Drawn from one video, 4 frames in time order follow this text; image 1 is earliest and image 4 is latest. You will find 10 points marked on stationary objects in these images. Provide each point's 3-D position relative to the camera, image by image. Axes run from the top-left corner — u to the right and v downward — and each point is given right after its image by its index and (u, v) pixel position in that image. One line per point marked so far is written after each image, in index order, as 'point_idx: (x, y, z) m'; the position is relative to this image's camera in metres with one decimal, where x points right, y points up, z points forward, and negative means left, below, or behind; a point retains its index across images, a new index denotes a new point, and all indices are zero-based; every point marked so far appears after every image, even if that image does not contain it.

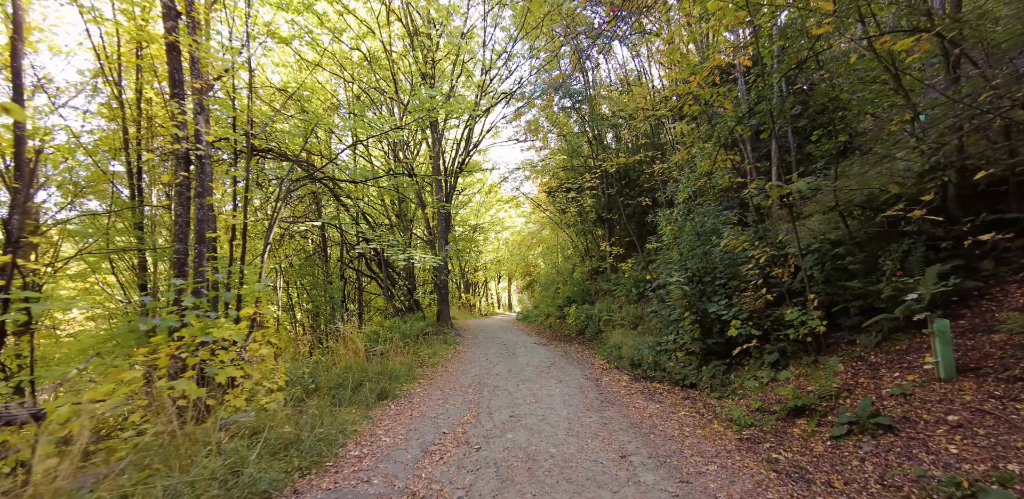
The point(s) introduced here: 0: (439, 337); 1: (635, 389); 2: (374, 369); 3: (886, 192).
0: (-1.9, -2.2, +10.4) m
1: (+2.0, -2.2, +6.6) m
2: (-2.0, -1.7, +5.6) m
3: (+4.6, +0.7, +5.1) m
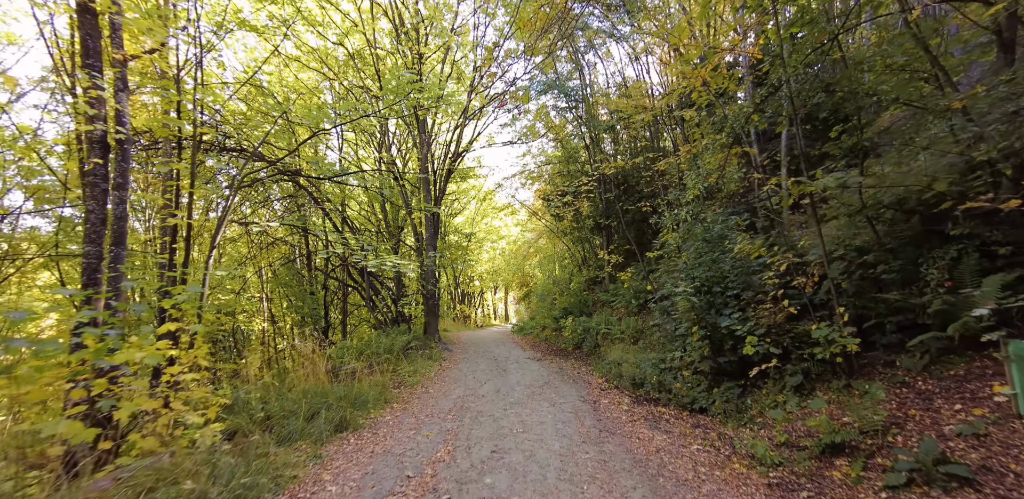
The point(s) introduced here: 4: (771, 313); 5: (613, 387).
0: (-2.1, -2.4, +9.7) m
1: (+1.8, -2.4, +5.8) m
2: (-2.1, -1.7, +4.9) m
3: (+4.4, +0.6, +4.4) m
4: (+3.3, -0.8, +5.2) m
5: (+1.8, -2.5, +7.5) m
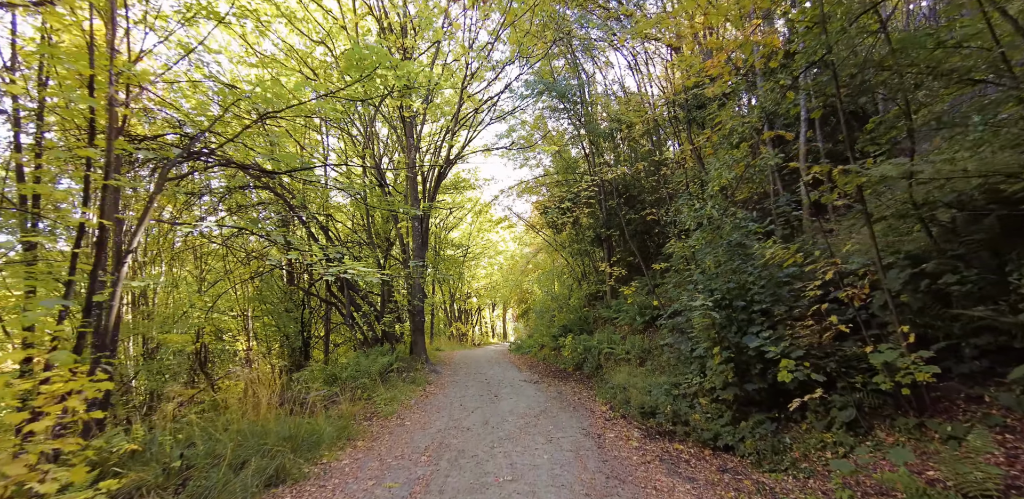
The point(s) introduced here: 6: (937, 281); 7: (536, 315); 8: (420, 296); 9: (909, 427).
0: (-2.2, -2.7, +8.7) m
1: (+1.7, -2.4, +4.9) m
2: (-2.3, -1.8, +4.0) m
3: (+4.3, +0.6, +3.6) m
4: (+3.2, -0.9, +4.3) m
5: (+1.7, -2.7, +6.6) m
6: (+4.0, -0.3, +3.9) m
7: (+1.0, -2.7, +17.1) m
8: (-2.5, -1.3, +10.9) m
9: (+3.3, -1.5, +3.5) m
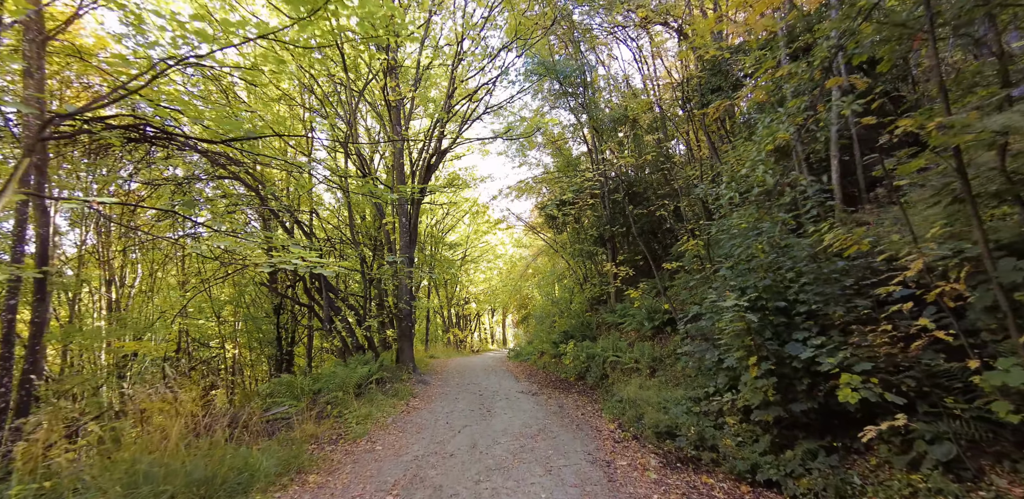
0: (-2.3, -2.6, +7.8) m
1: (+1.6, -2.3, +4.0) m
2: (-2.4, -1.7, +3.1) m
3: (+4.2, +0.7, +2.7) m
4: (+3.1, -0.8, +3.4) m
5: (+1.6, -2.6, +5.6) m
6: (+3.9, -0.2, +3.0) m
7: (+0.9, -2.8, +16.2) m
8: (-2.5, -1.2, +10.0) m
9: (+3.2, -1.4, +2.5) m
